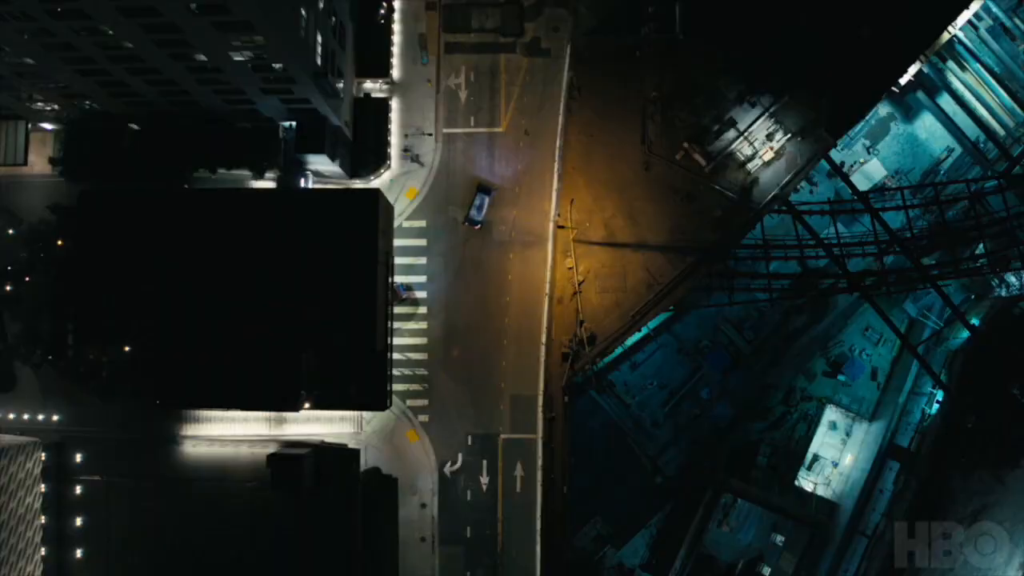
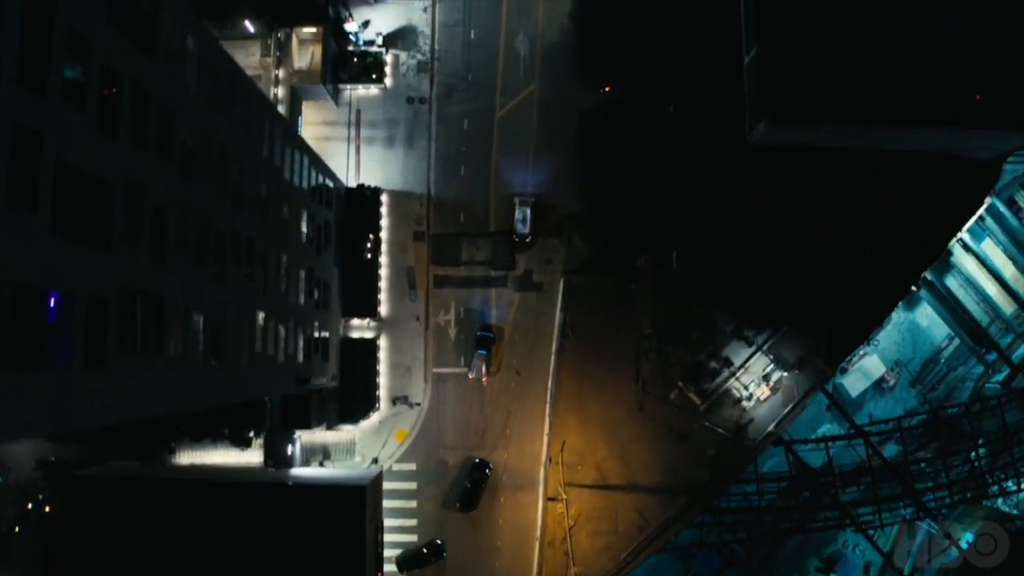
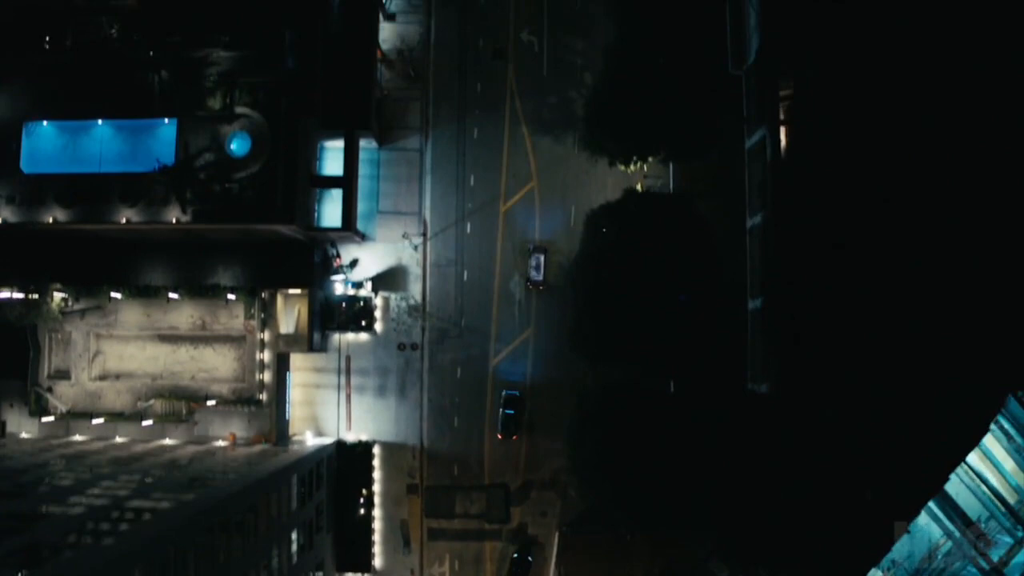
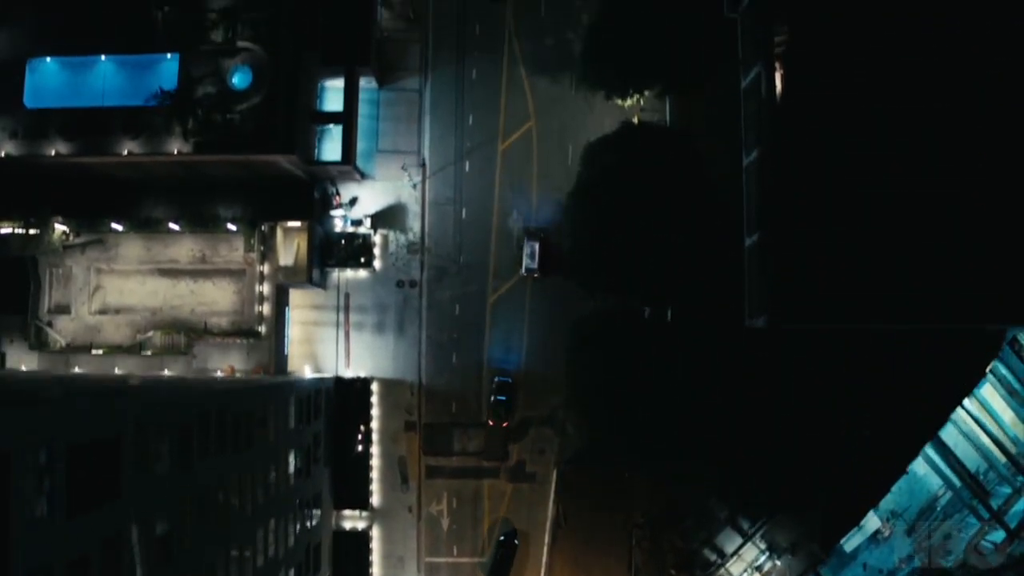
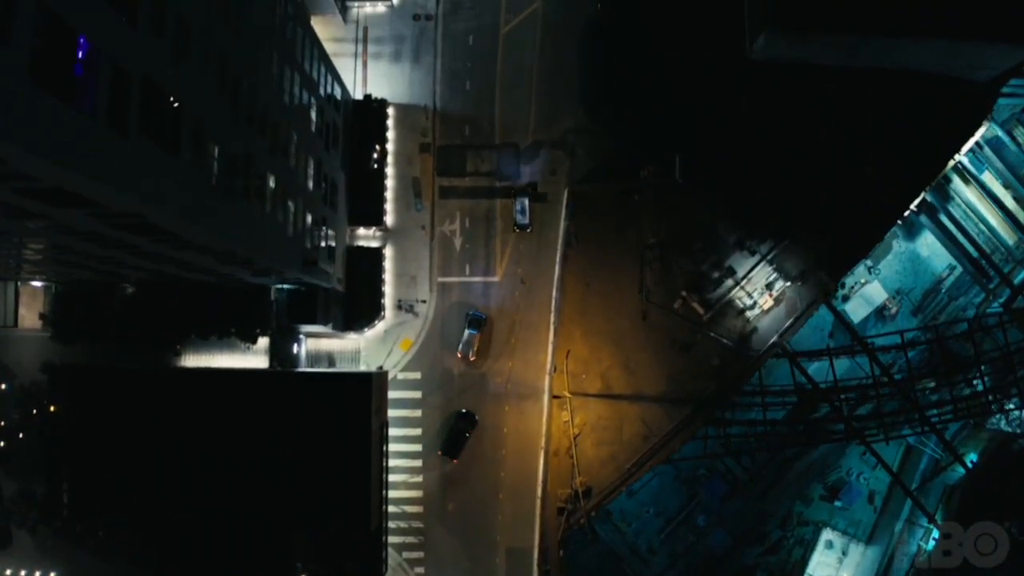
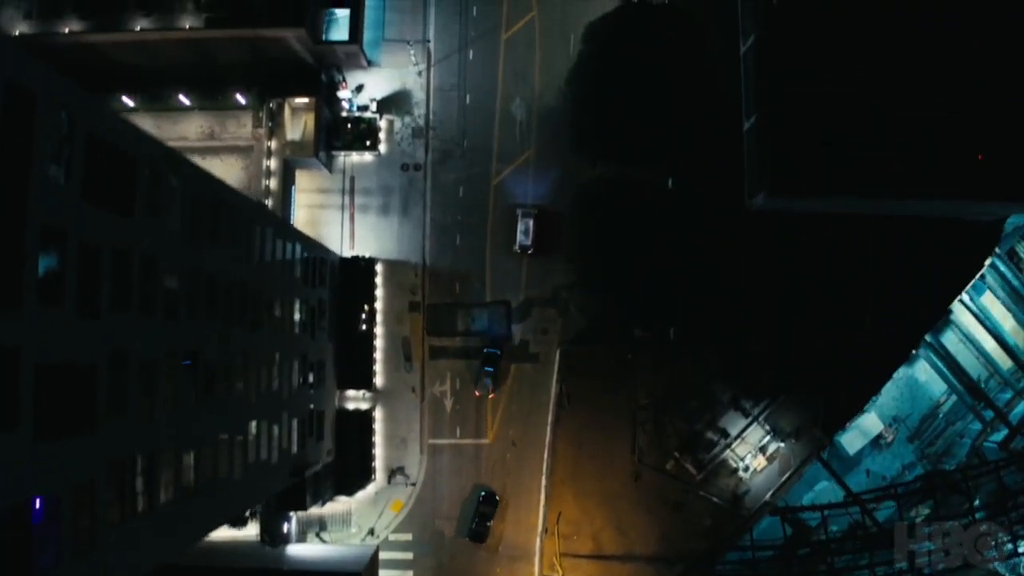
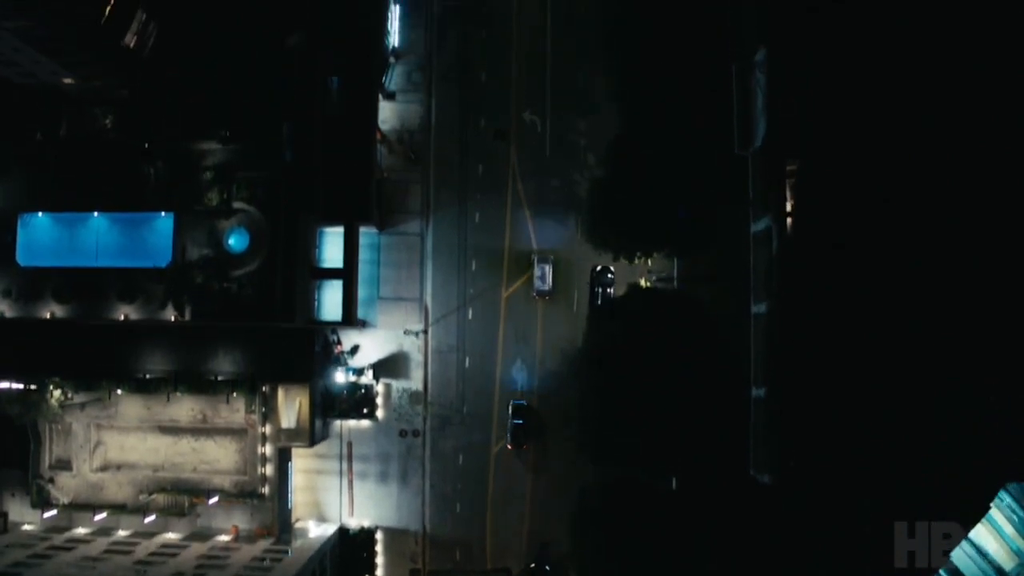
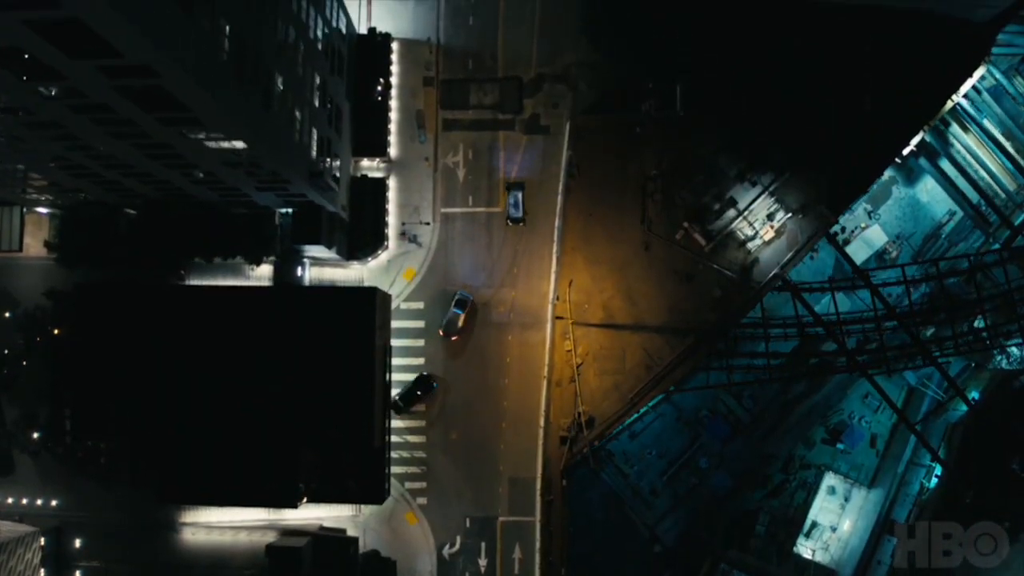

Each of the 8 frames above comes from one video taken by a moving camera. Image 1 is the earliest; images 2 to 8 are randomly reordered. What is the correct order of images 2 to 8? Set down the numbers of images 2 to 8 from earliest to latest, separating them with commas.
8, 5, 2, 6, 4, 3, 7
